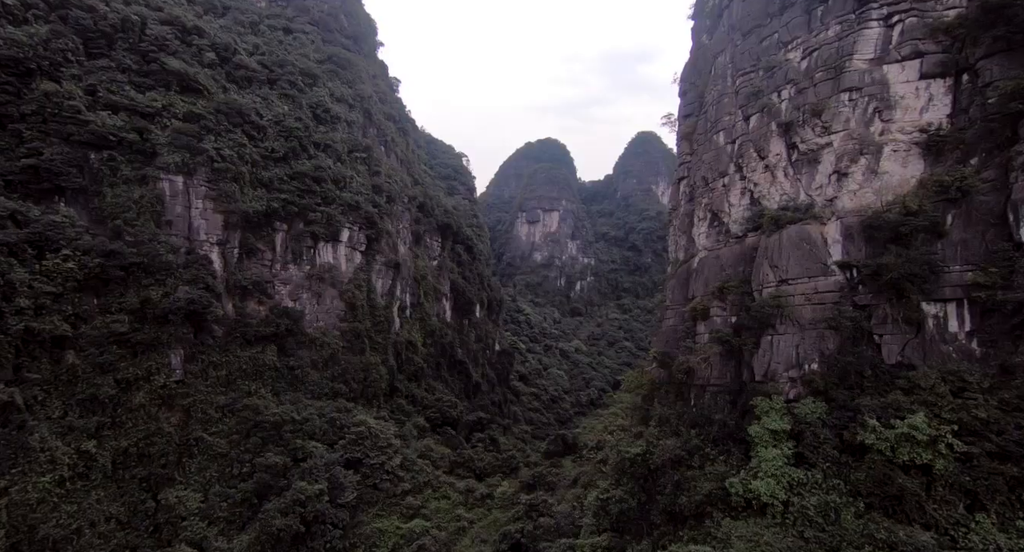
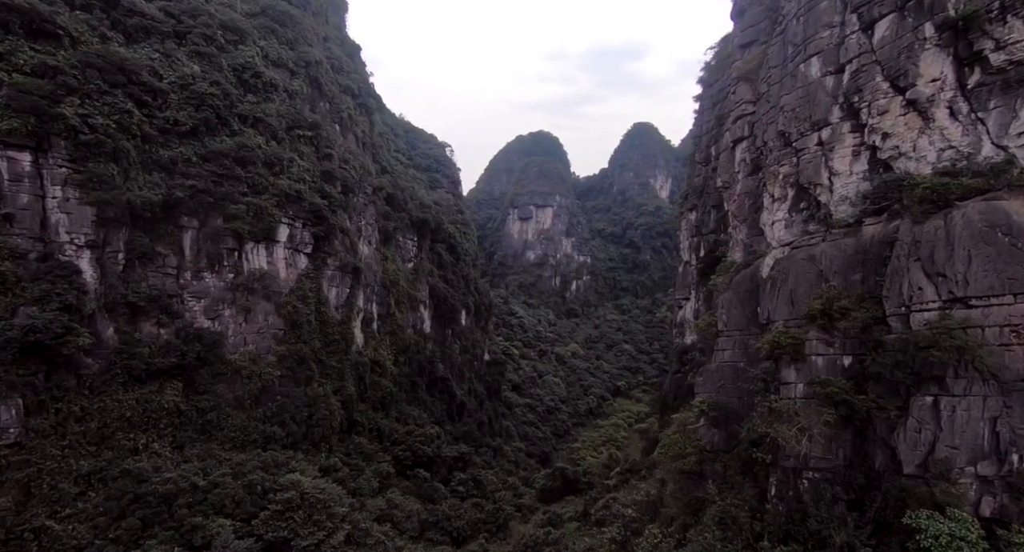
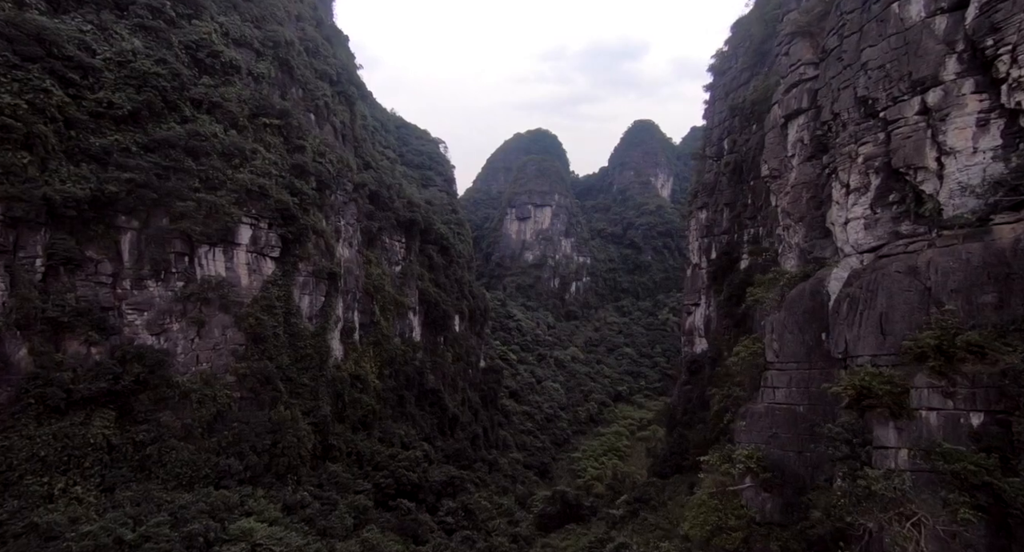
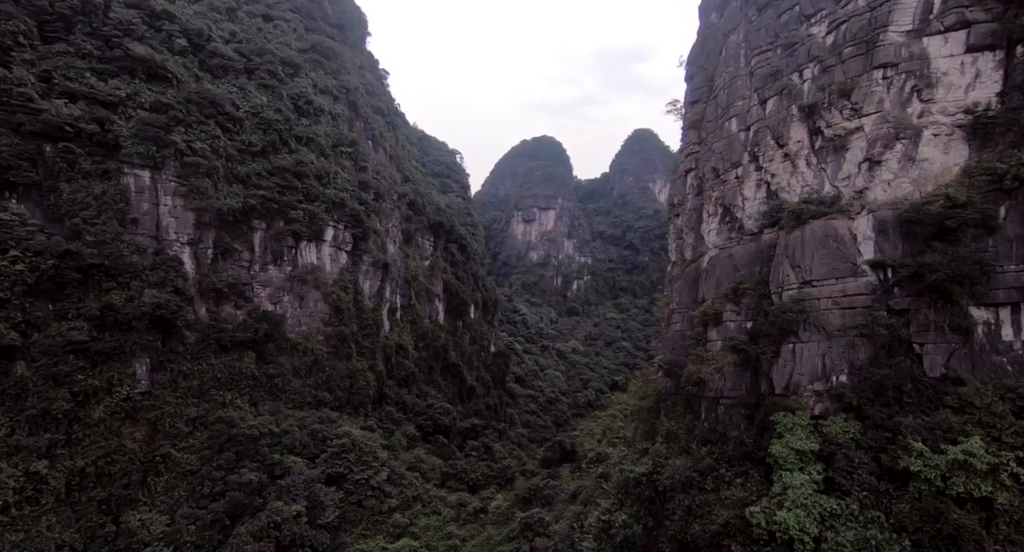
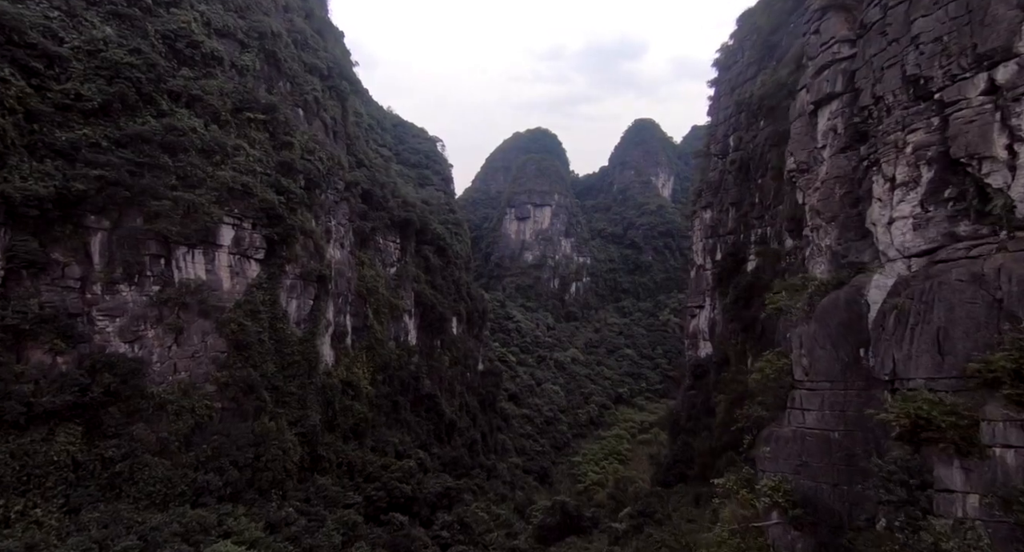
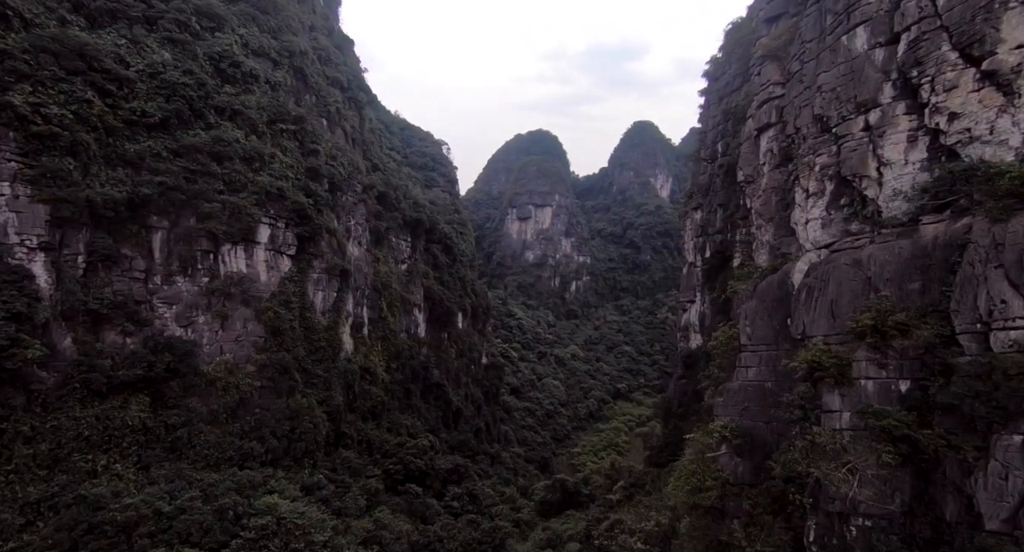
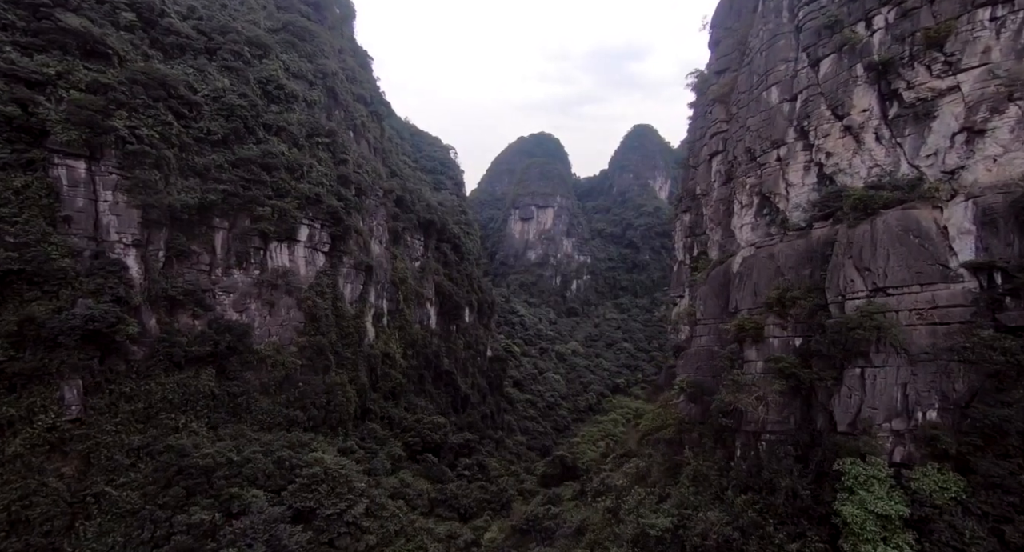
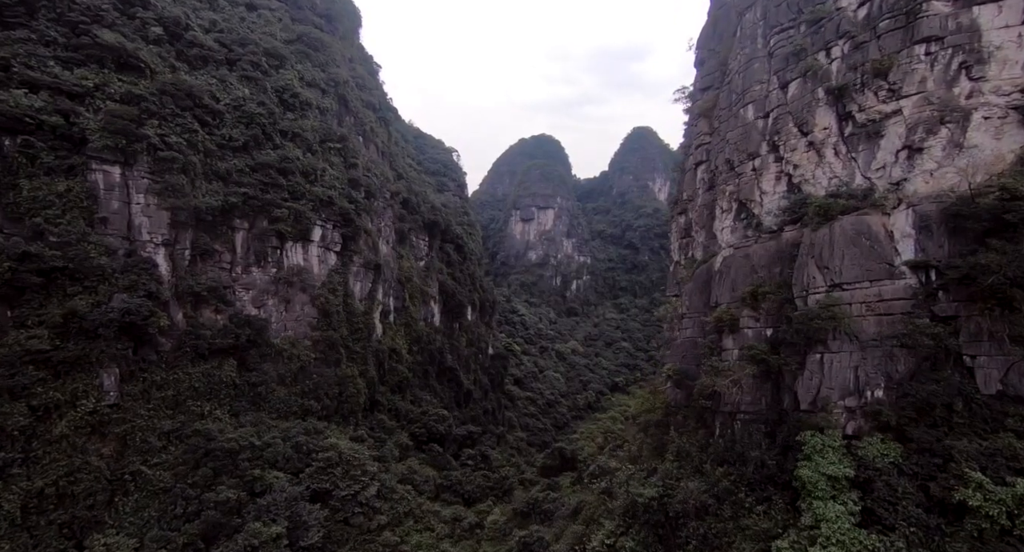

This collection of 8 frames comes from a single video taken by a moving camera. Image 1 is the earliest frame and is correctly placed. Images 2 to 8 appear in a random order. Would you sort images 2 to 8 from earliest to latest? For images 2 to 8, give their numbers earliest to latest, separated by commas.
4, 8, 7, 2, 6, 3, 5
